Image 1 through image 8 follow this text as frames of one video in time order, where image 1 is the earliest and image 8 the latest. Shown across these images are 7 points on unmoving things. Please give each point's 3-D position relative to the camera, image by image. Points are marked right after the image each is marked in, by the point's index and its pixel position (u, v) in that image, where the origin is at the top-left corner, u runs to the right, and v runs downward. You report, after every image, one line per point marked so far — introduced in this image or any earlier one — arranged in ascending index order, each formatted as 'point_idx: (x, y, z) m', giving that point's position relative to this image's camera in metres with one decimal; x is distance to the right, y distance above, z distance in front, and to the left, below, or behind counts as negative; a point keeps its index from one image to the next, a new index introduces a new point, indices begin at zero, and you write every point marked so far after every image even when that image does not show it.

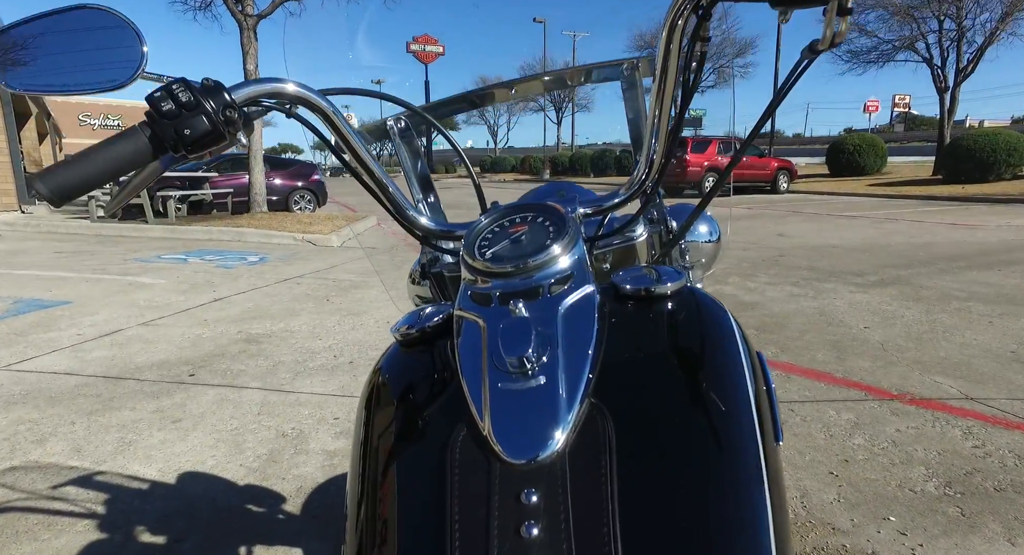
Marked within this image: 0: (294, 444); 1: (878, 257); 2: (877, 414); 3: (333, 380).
0: (-1.0, -0.8, +2.6) m
1: (+4.6, +0.2, +7.1) m
2: (+1.8, -0.7, +2.8) m
3: (-1.1, -0.6, +3.4) m
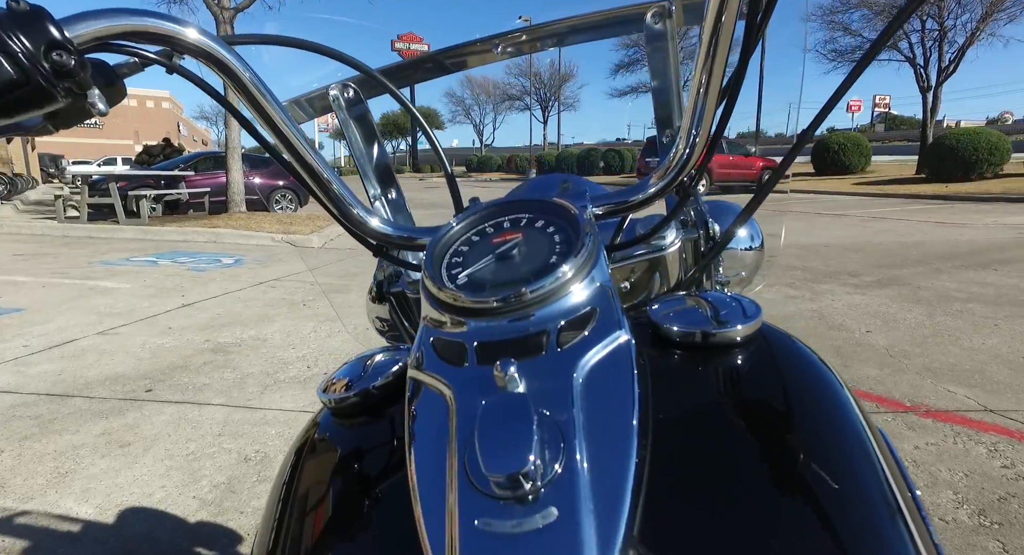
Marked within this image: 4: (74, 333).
0: (-1.1, -0.8, +2.4) m
1: (+4.4, +0.2, +6.9) m
2: (+1.7, -0.7, +2.6) m
3: (-1.1, -0.6, +3.2) m
4: (-2.9, -0.4, +3.8) m
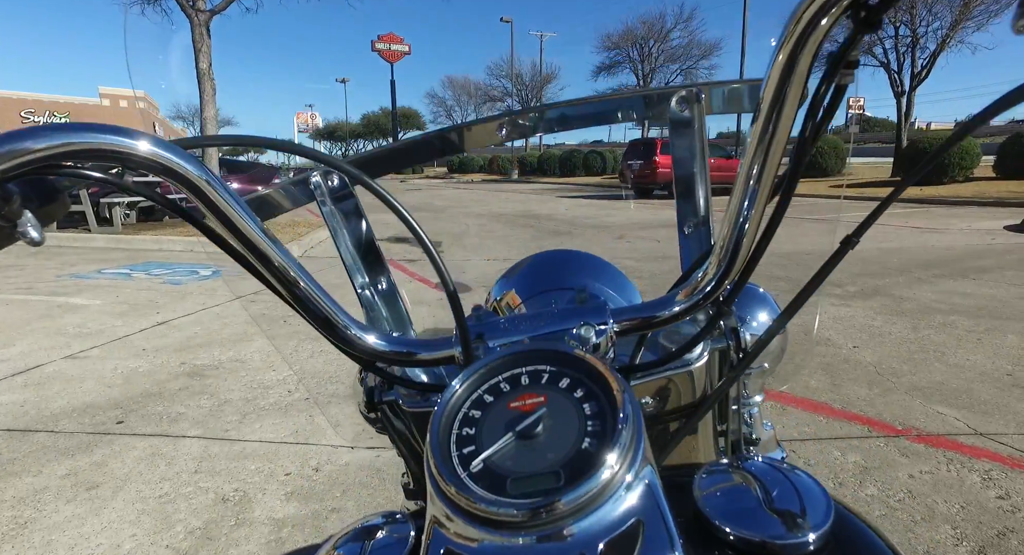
0: (-1.1, -0.9, +2.3) m
1: (+4.2, +0.1, +7.0) m
2: (+1.7, -0.8, +2.6) m
3: (-1.2, -0.8, +3.0) m
4: (-3.0, -0.5, +3.7) m
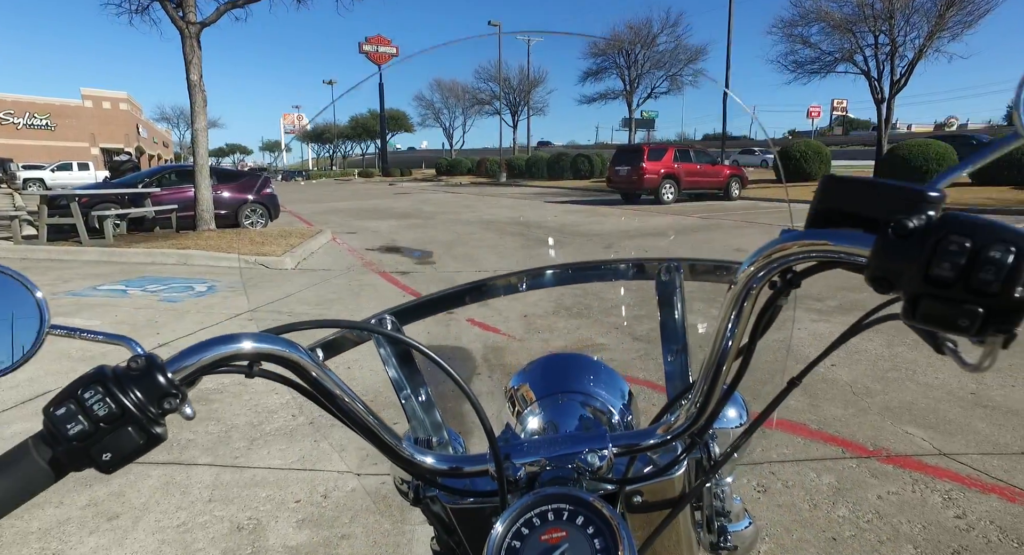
0: (-1.1, -1.1, +2.4) m
1: (+4.1, 0.0, +7.3) m
2: (+1.7, -1.0, +2.8) m
3: (-1.2, -0.9, +3.2) m
4: (-3.1, -0.7, +3.8) m
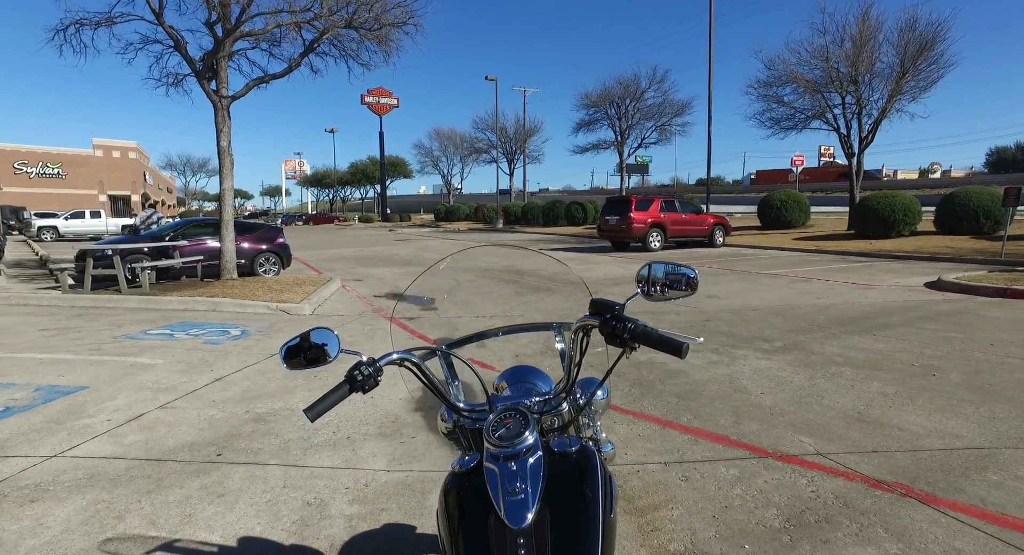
0: (-1.2, -1.4, +3.4) m
1: (+4.0, -0.7, +8.4) m
2: (+1.6, -1.3, +3.8) m
3: (-1.3, -1.3, +4.2) m
4: (-3.1, -1.1, +4.8) m
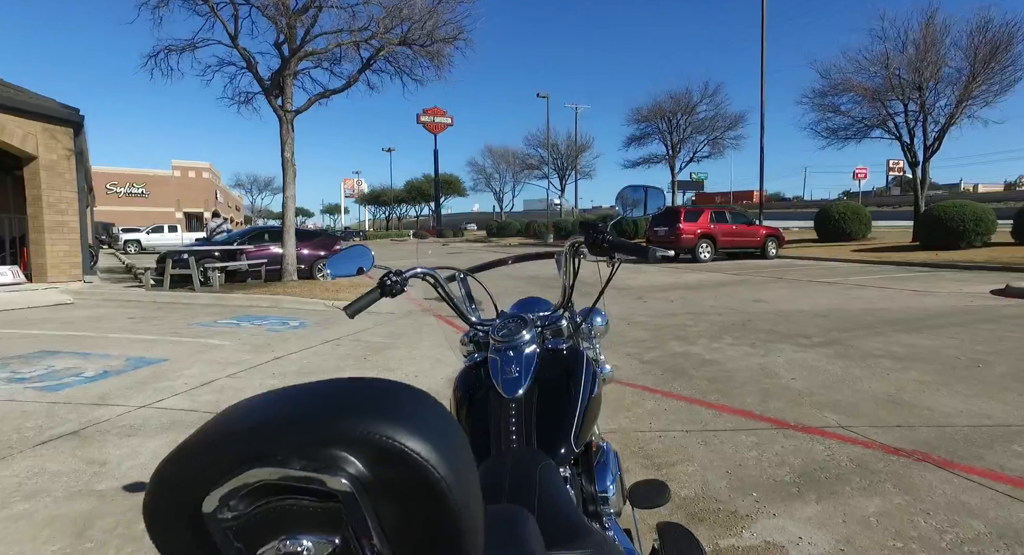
0: (-1.0, -1.2, +3.8) m
1: (+4.6, -0.6, +8.3) m
2: (+1.8, -1.1, +3.9) m
3: (-1.1, -1.1, +4.6) m
4: (-2.8, -0.9, +5.4) m
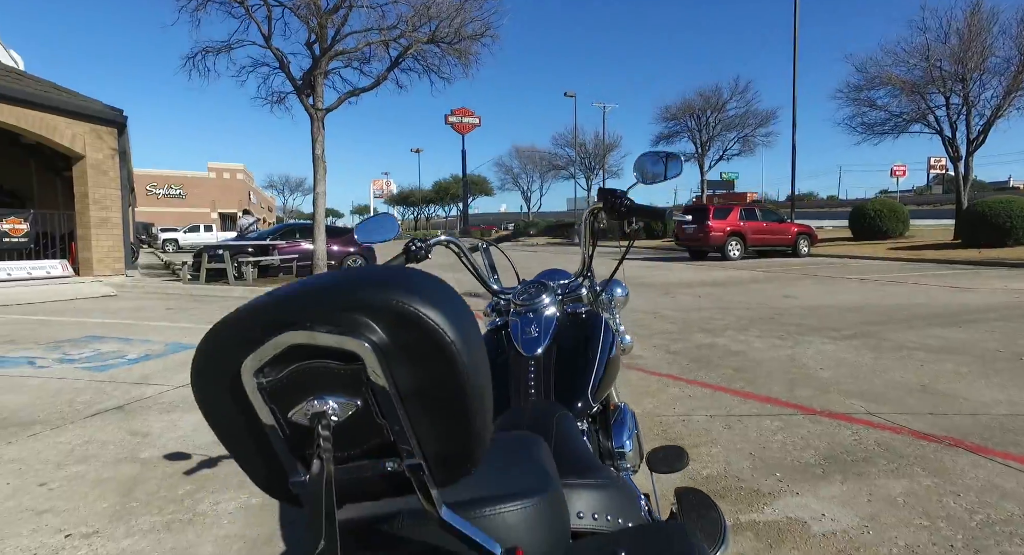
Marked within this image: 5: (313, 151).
0: (-0.8, -1.1, +3.9) m
1: (+5.0, -0.6, +8.1) m
2: (+2.0, -1.0, +3.9) m
3: (-0.9, -1.0, +4.7) m
4: (-2.6, -0.8, +5.5) m
5: (-4.6, +2.9, +13.2) m
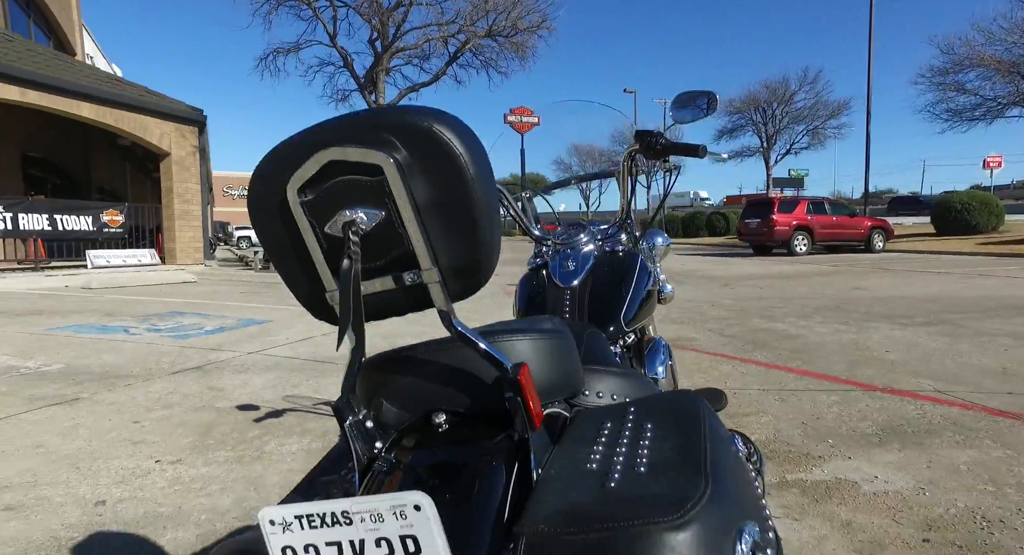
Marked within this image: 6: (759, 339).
0: (-0.5, -0.9, +4.0) m
1: (+5.7, -0.4, +7.6) m
2: (+2.3, -0.8, +3.8) m
3: (-0.4, -0.8, +4.8) m
4: (-2.1, -0.6, +5.9) m
5: (-3.3, +3.1, +13.7) m
6: (+2.5, -0.6, +5.7) m
